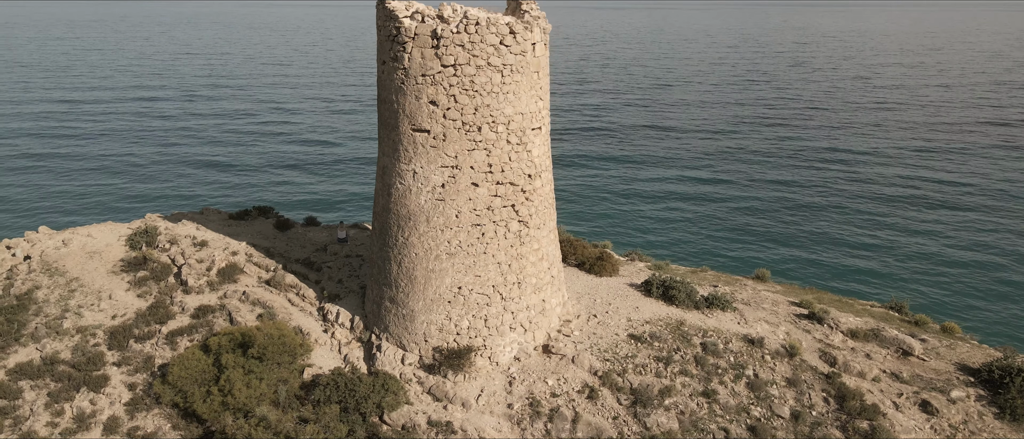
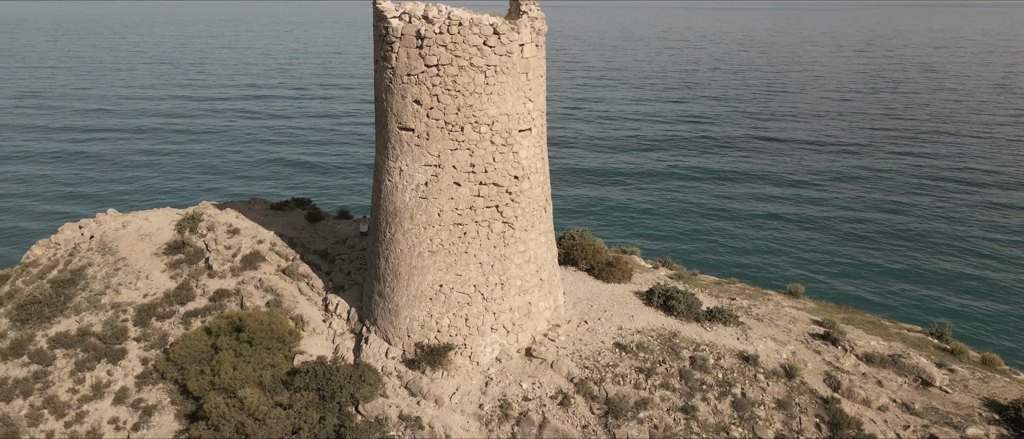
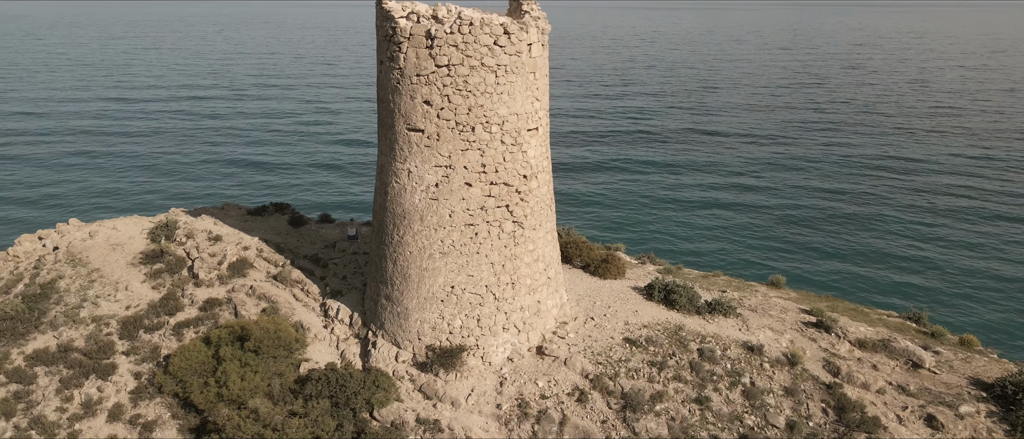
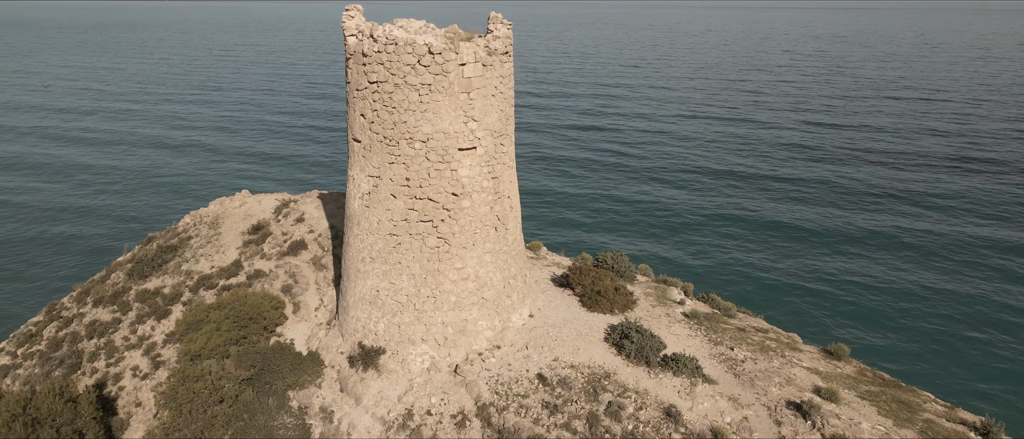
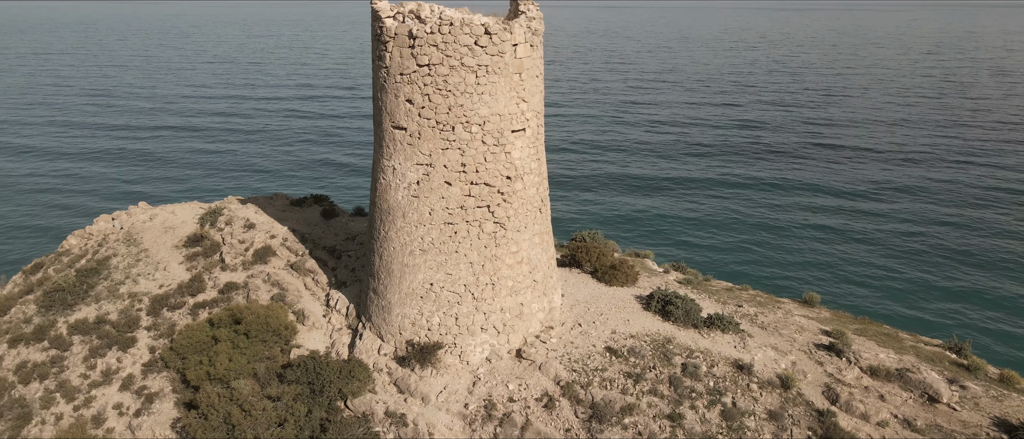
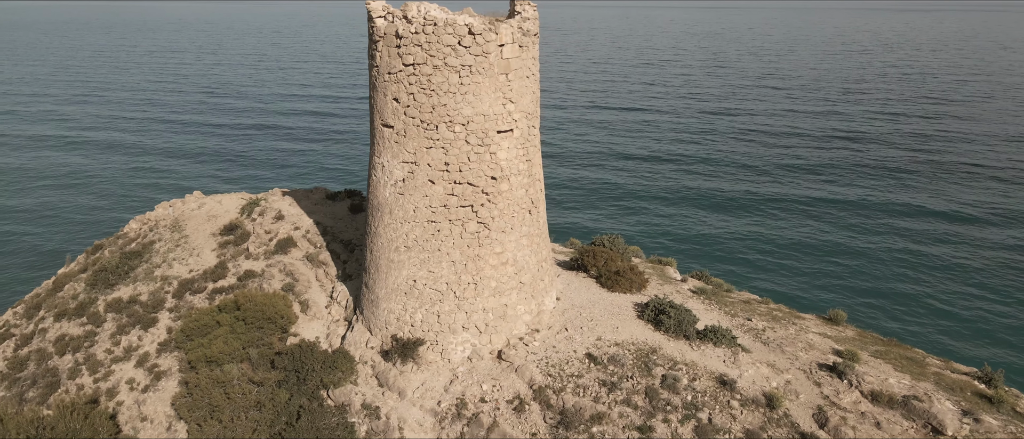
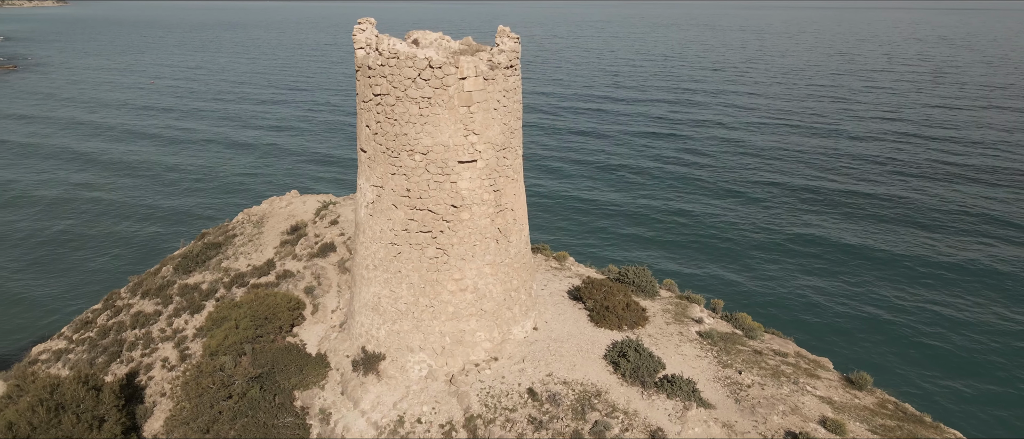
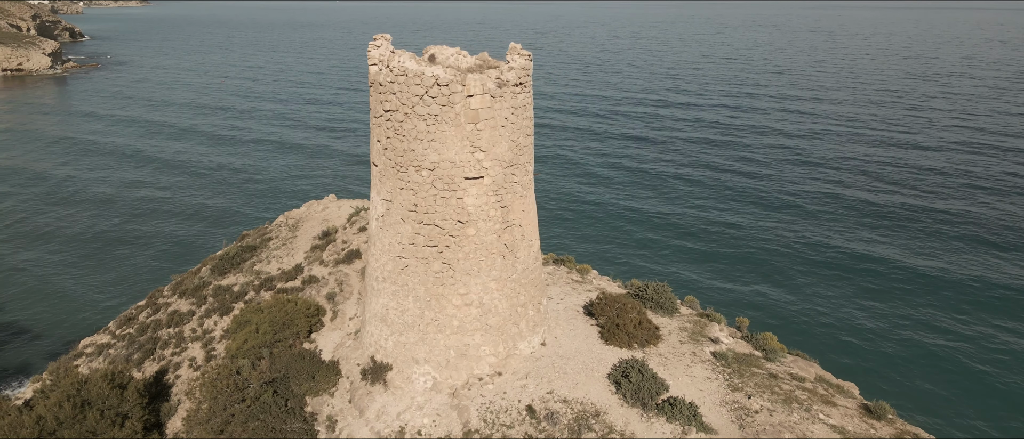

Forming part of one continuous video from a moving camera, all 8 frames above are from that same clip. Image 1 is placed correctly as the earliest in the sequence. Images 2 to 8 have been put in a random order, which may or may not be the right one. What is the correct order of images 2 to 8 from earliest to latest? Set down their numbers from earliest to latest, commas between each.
3, 2, 5, 6, 4, 7, 8
